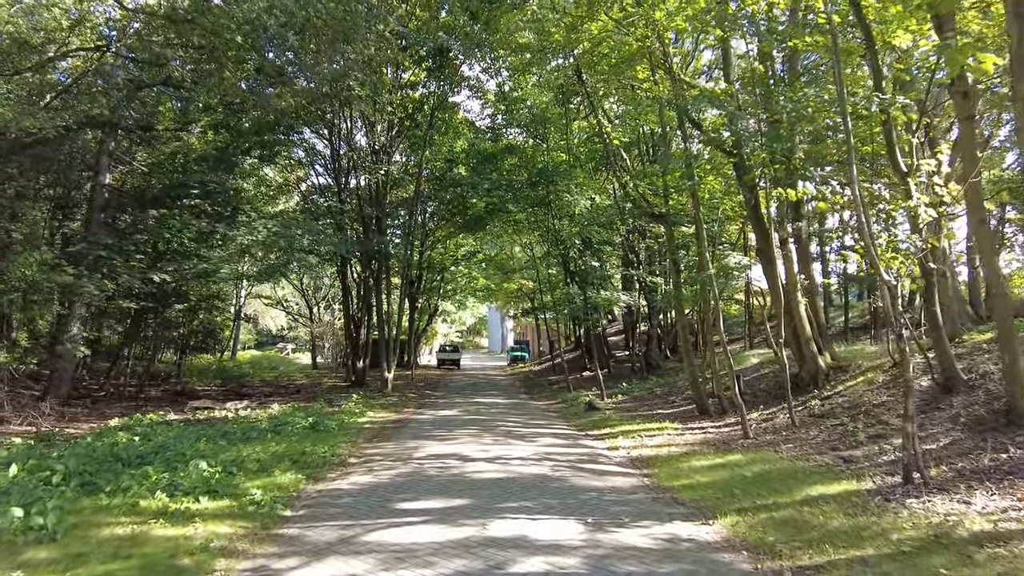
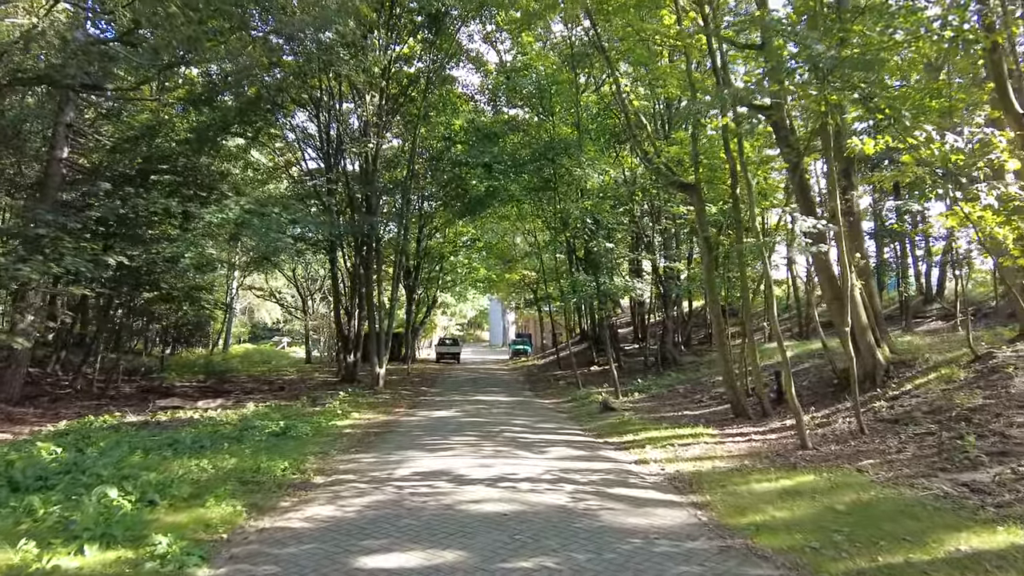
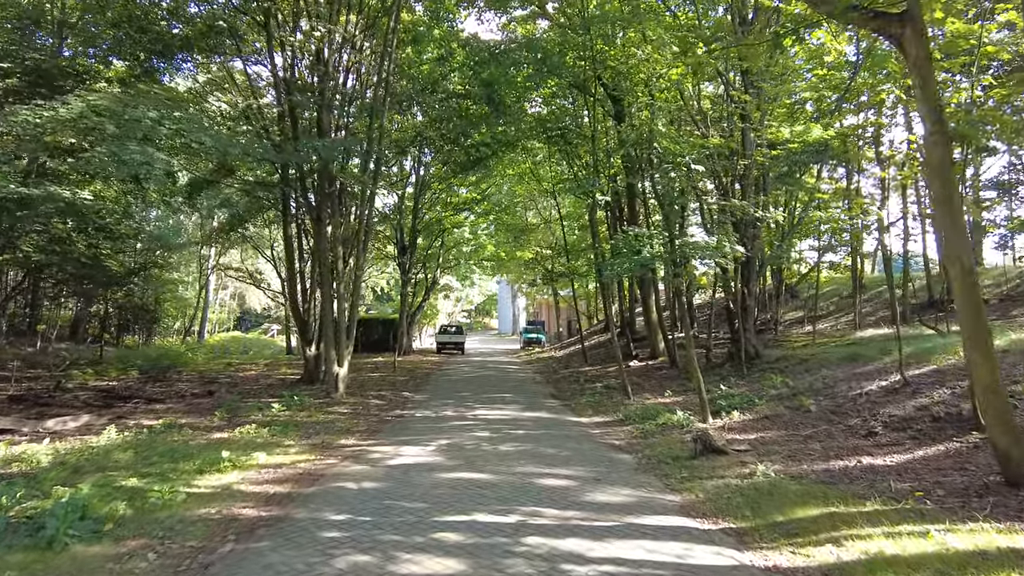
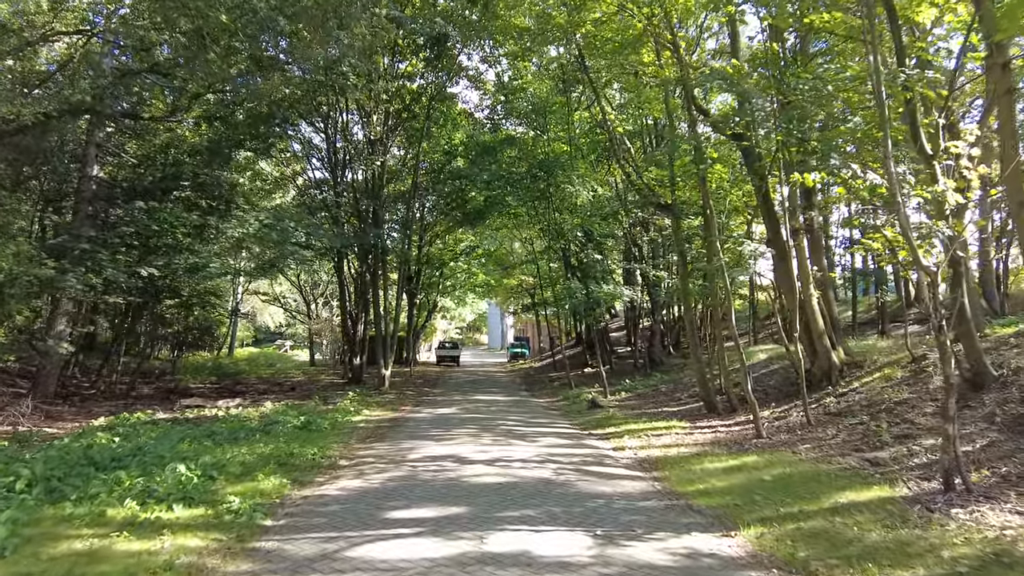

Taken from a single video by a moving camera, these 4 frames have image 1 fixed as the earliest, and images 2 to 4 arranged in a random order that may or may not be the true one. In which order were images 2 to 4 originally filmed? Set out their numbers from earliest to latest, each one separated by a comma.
4, 2, 3
